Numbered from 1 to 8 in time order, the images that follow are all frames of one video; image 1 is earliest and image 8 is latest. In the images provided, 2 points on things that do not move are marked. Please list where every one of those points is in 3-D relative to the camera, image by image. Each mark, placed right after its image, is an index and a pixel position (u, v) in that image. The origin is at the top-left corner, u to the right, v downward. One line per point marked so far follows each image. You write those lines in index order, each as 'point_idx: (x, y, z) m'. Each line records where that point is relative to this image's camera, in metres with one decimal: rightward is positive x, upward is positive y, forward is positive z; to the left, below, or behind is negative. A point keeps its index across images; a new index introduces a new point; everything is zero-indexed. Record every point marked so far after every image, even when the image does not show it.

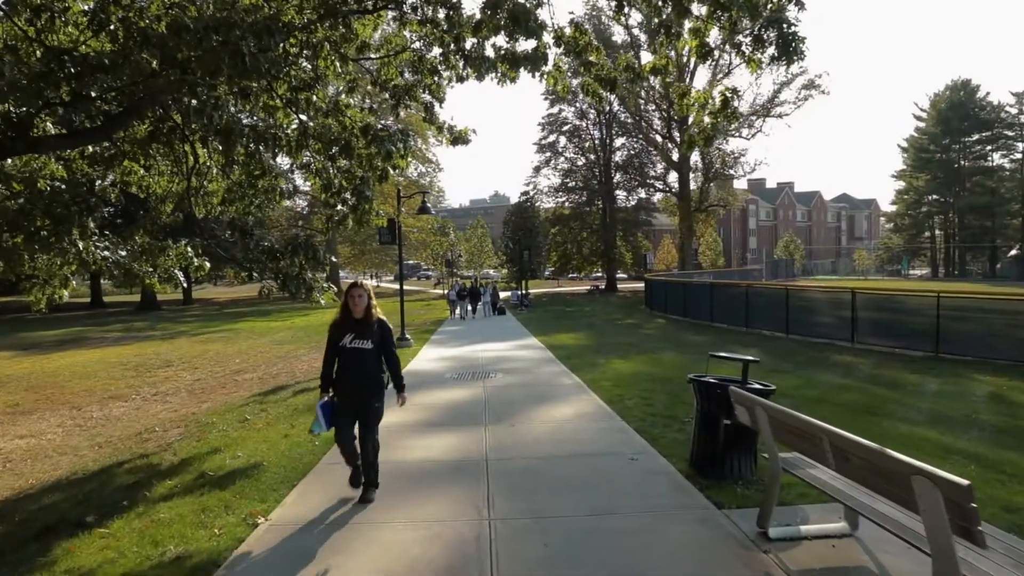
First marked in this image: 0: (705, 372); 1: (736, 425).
0: (+3.3, -1.4, +12.7) m
1: (+1.6, -1.0, +5.4) m
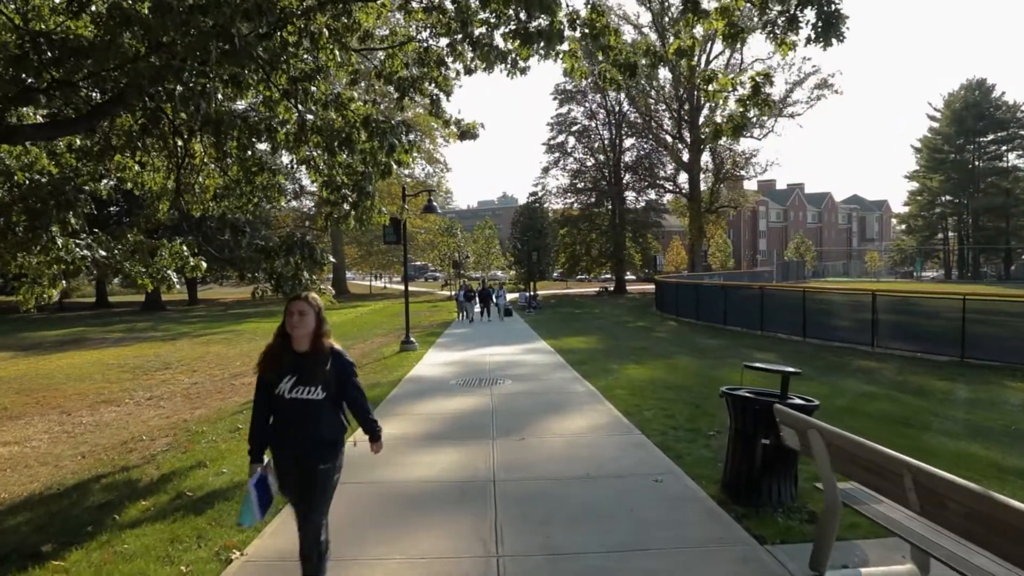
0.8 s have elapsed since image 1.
0: (+3.5, -1.5, +12.1) m
1: (+1.7, -1.0, +4.8) m
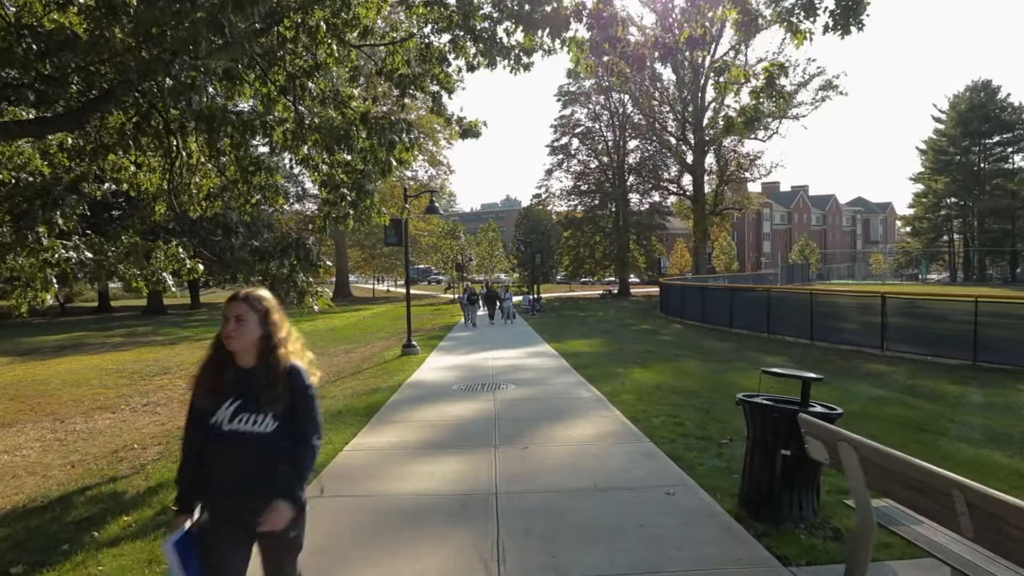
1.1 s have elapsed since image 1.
0: (+3.5, -1.5, +11.8) m
1: (+1.7, -1.0, +4.5) m
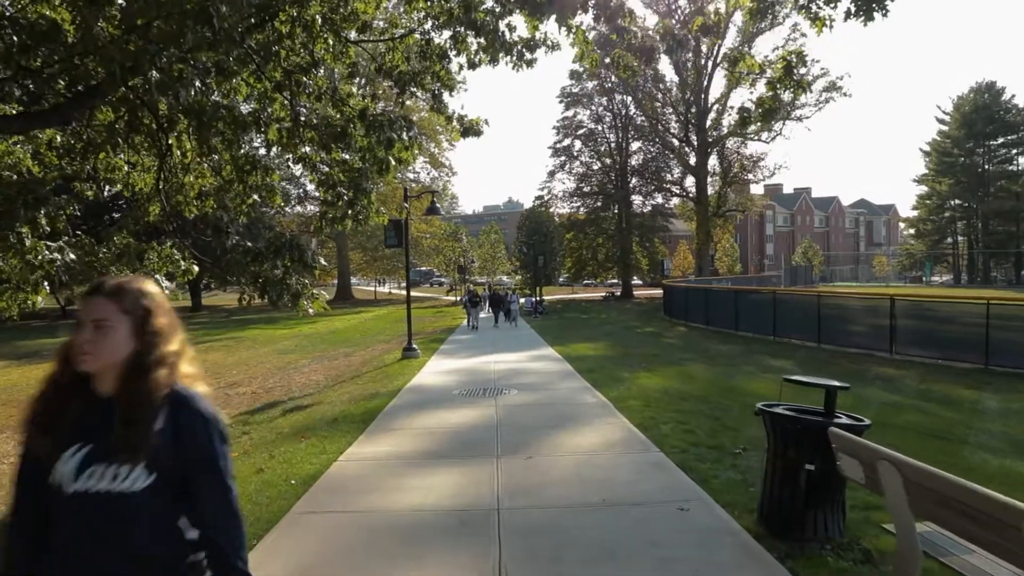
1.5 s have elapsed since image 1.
0: (+3.5, -1.5, +11.5) m
1: (+1.7, -1.0, +4.2) m
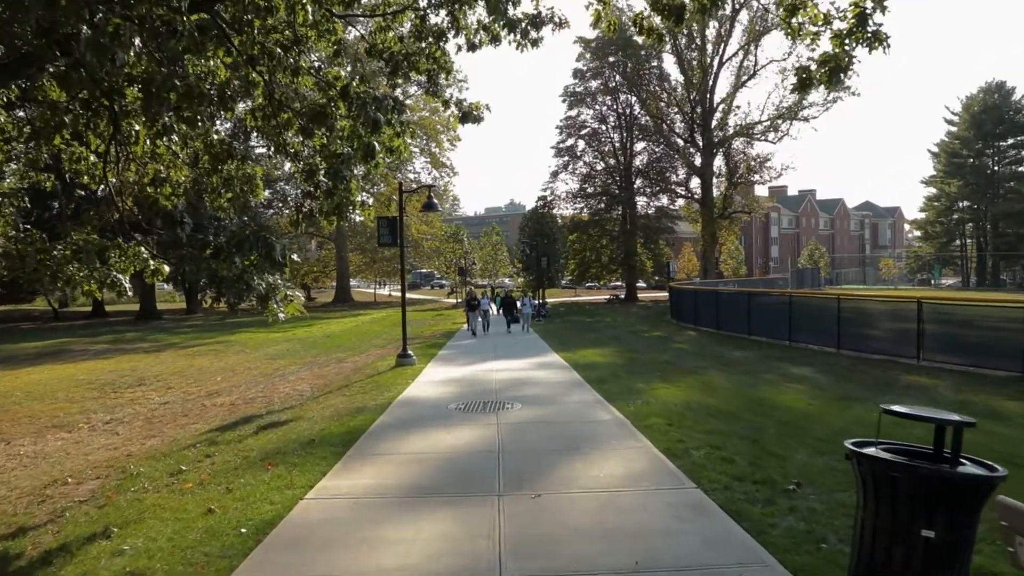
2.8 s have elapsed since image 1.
0: (+3.6, -1.6, +10.3) m
1: (+1.8, -1.0, +3.0) m
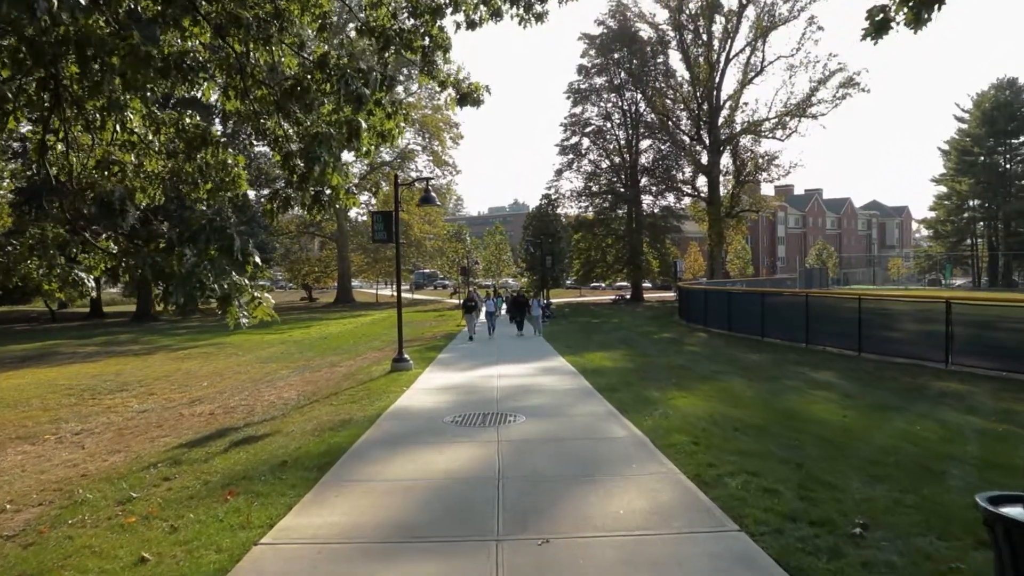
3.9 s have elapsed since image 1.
0: (+3.6, -1.5, +9.3) m
1: (+1.8, -1.0, +2.0) m
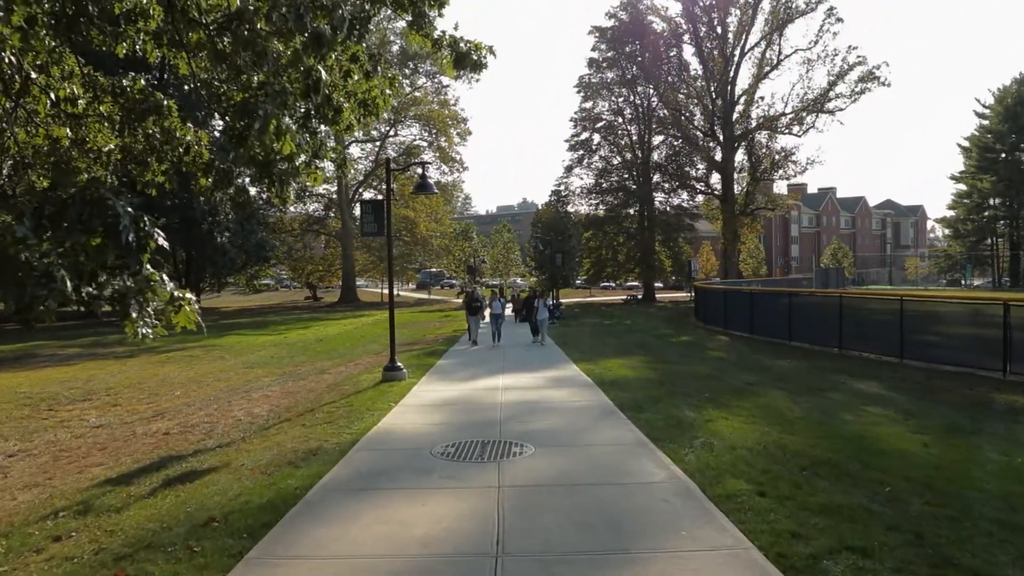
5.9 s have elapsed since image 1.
0: (+3.7, -1.5, +7.6) m
1: (+1.7, -1.0, +0.4) m
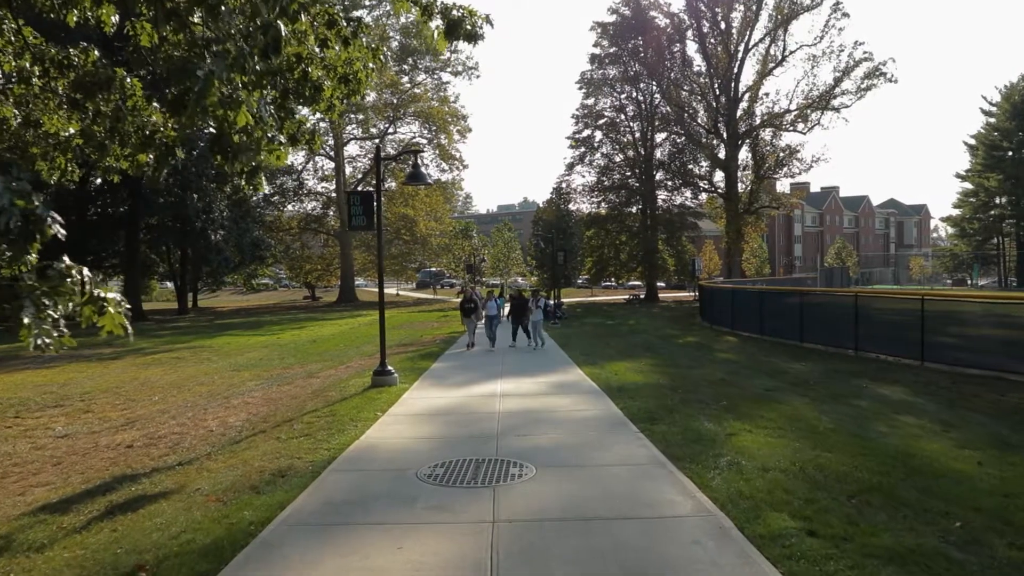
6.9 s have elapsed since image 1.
0: (+3.7, -1.5, +6.7) m
1: (+1.7, -1.0, -0.5) m
